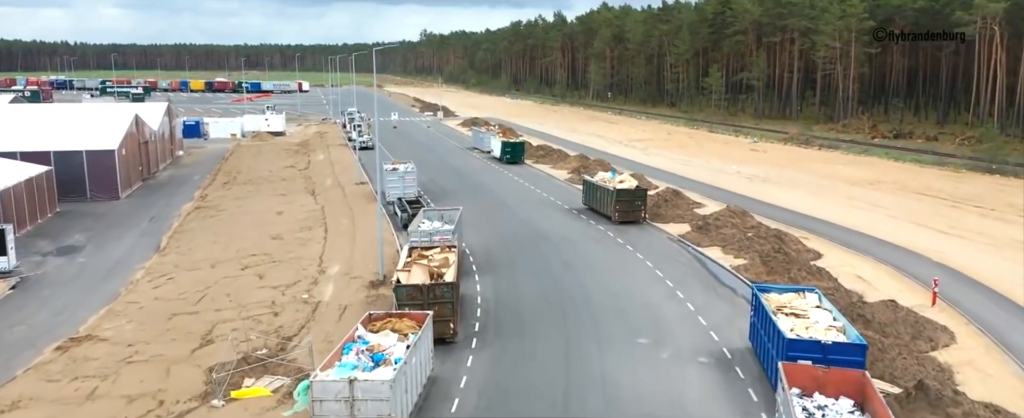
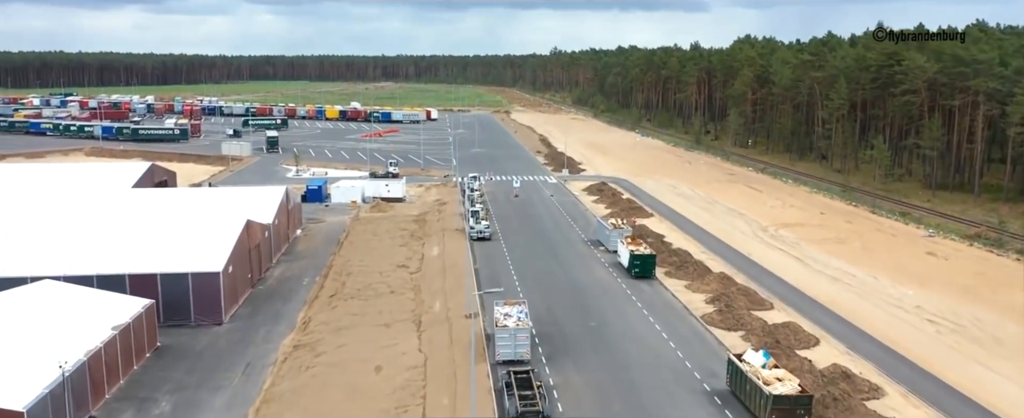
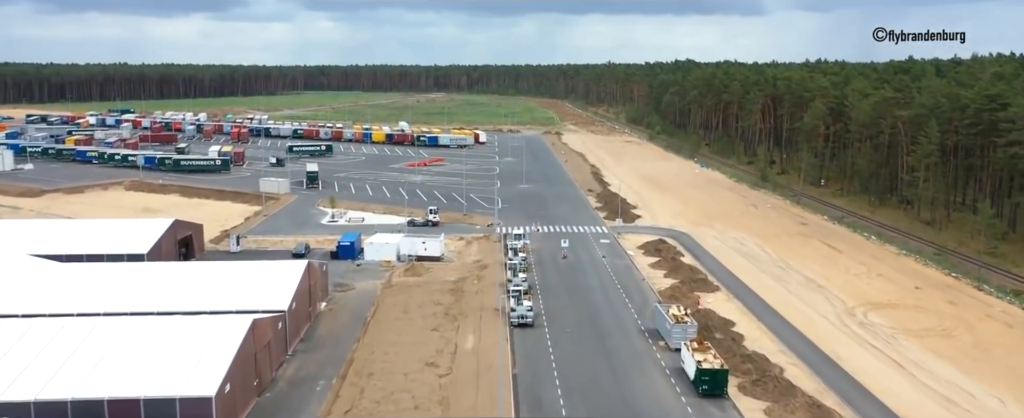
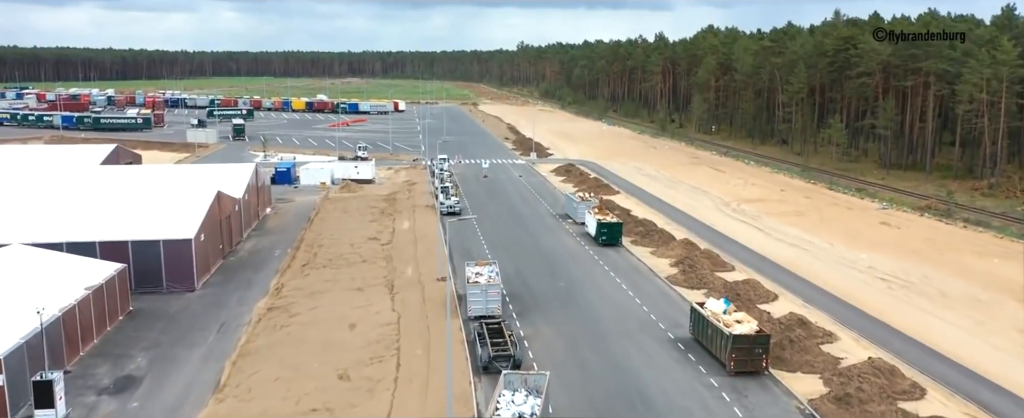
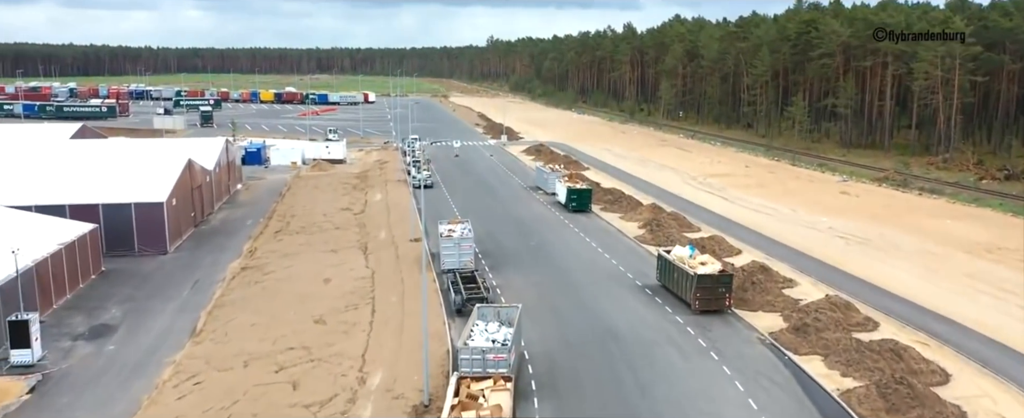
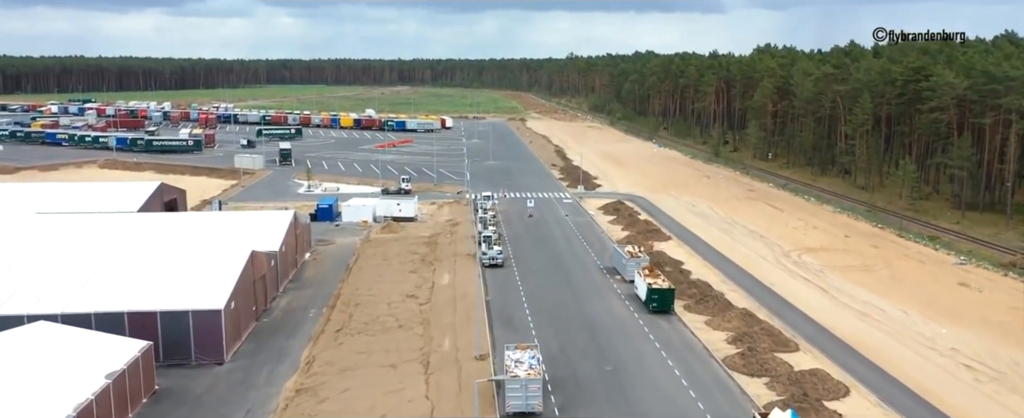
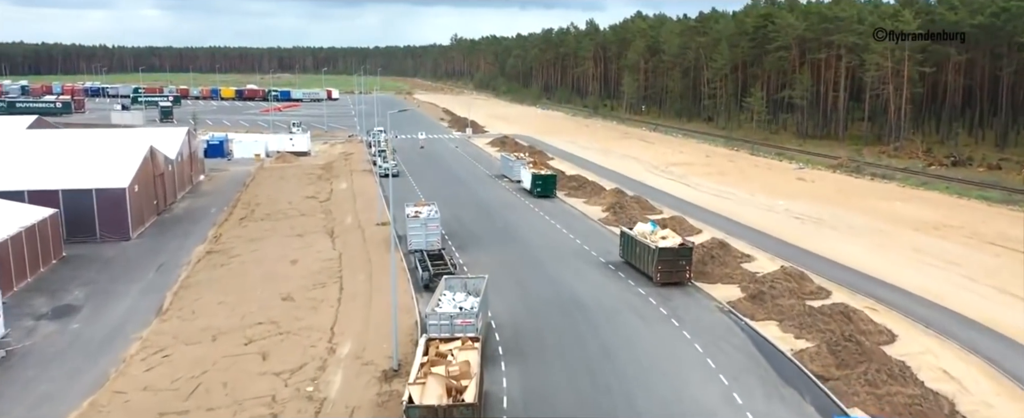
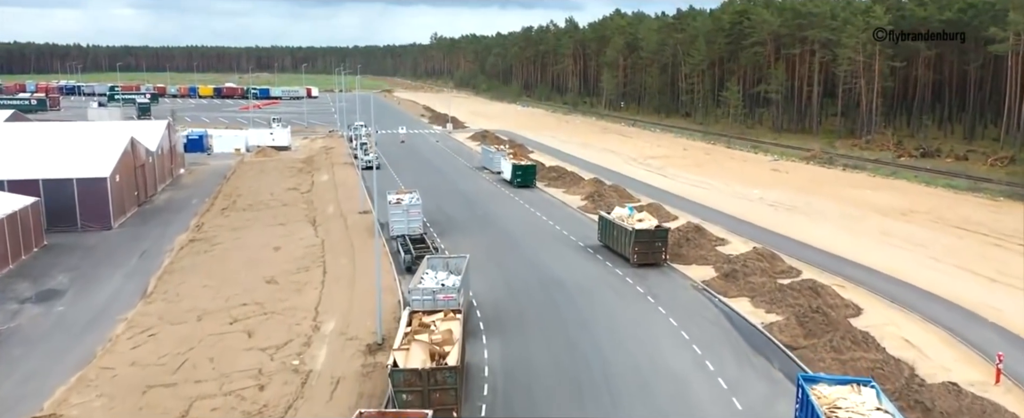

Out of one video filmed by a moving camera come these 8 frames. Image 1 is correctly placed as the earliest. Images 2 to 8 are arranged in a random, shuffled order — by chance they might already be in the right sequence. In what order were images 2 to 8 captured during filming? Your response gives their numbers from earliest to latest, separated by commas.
8, 7, 5, 4, 2, 6, 3
